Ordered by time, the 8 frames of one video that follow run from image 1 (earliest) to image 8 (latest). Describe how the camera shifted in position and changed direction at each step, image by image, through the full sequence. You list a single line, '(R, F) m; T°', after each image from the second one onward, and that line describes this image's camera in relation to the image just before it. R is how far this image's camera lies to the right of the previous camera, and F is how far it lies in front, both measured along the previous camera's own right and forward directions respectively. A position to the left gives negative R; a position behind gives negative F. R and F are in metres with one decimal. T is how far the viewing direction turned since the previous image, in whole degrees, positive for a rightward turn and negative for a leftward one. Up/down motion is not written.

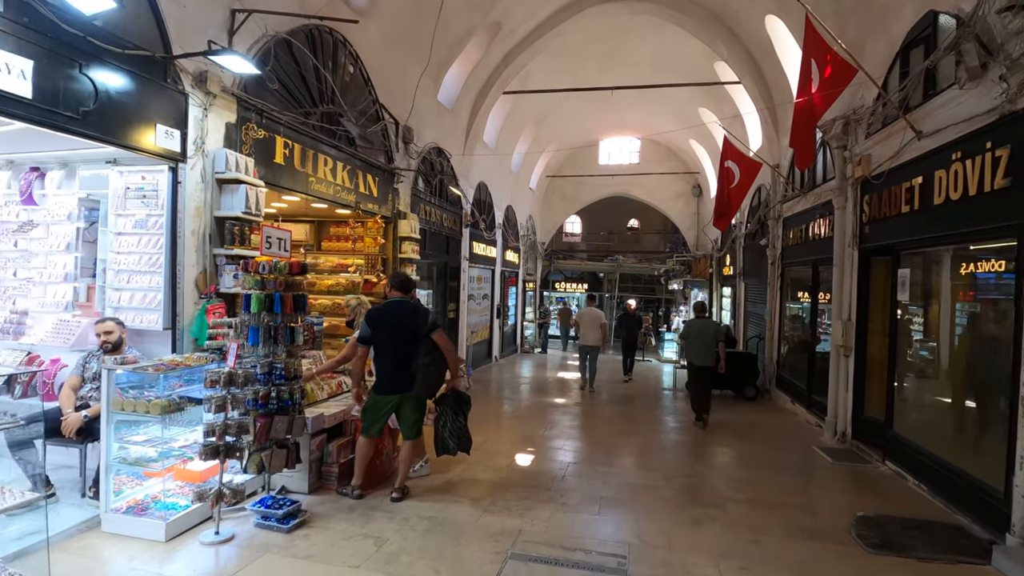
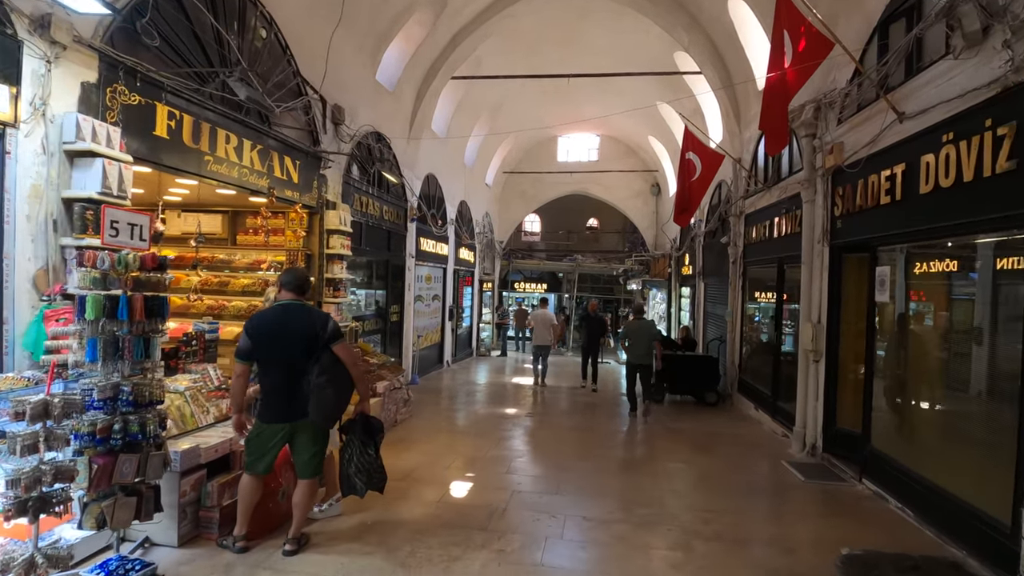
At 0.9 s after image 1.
(+0.2, +0.8) m; +4°
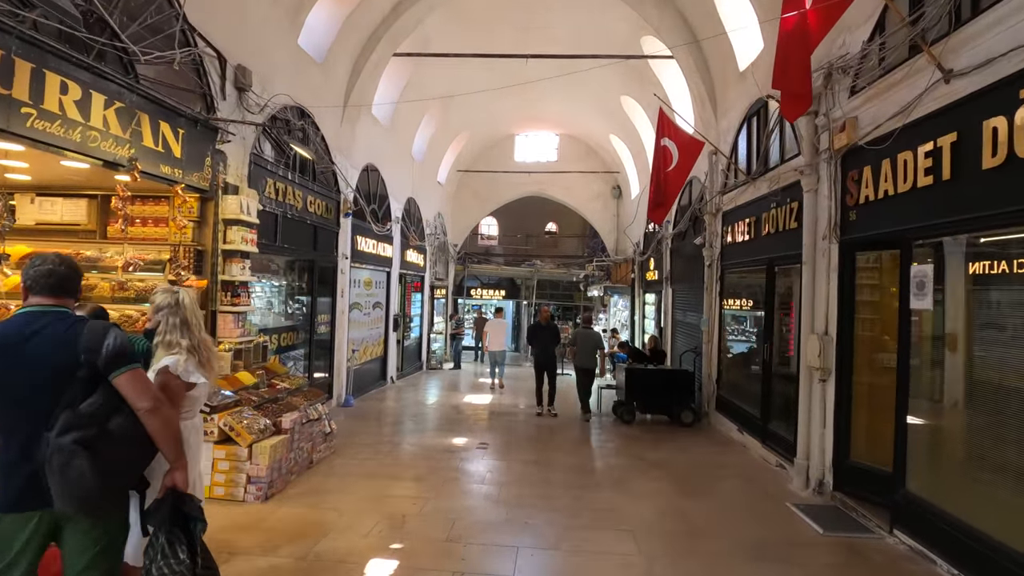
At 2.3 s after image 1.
(+0.1, +1.2) m; +4°
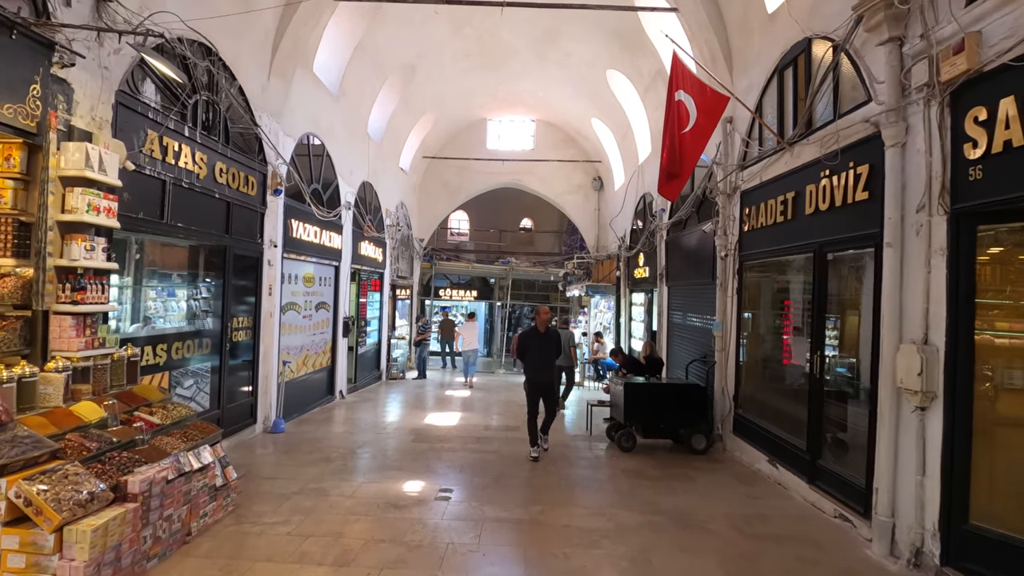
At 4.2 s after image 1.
(0.0, +1.6) m; +3°
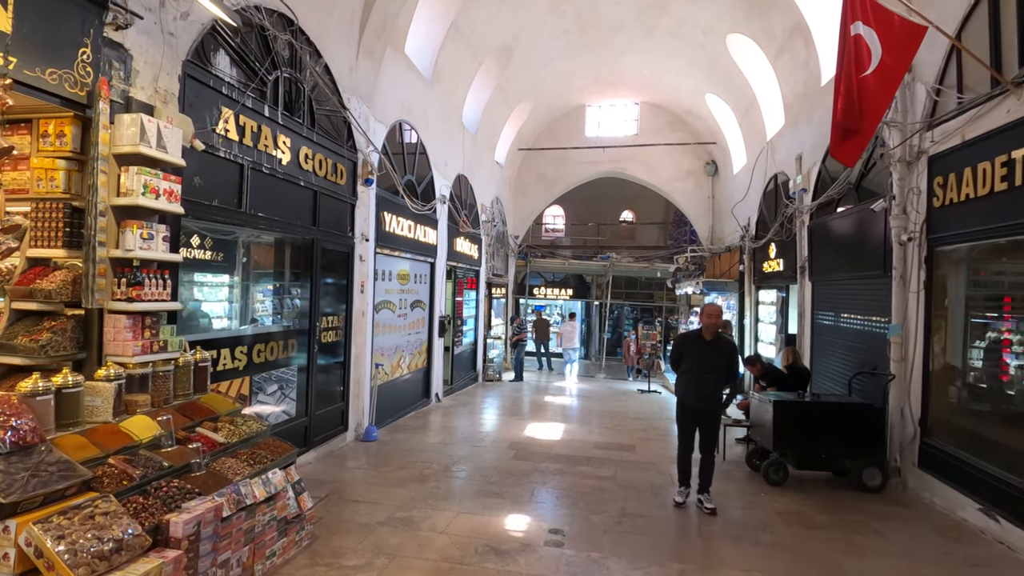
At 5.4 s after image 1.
(-0.2, +0.9) m; -9°
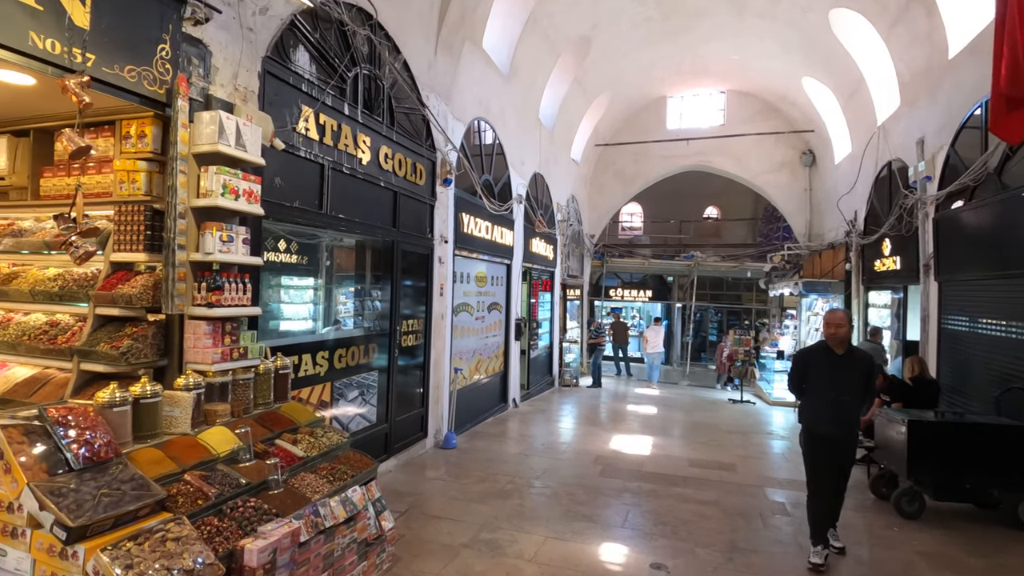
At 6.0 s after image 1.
(-0.1, +0.4) m; -7°
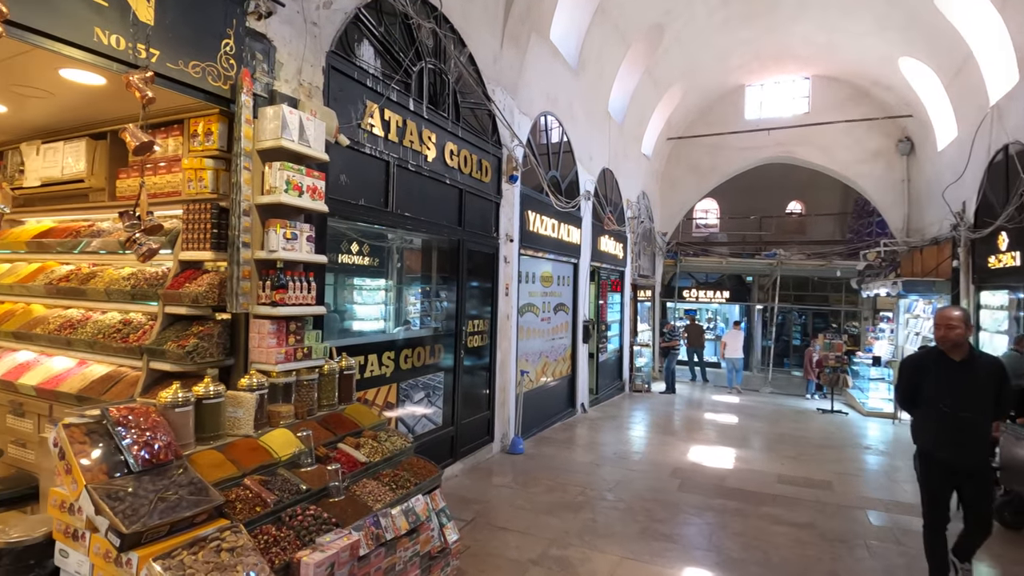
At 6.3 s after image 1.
(0.0, +0.2) m; -7°
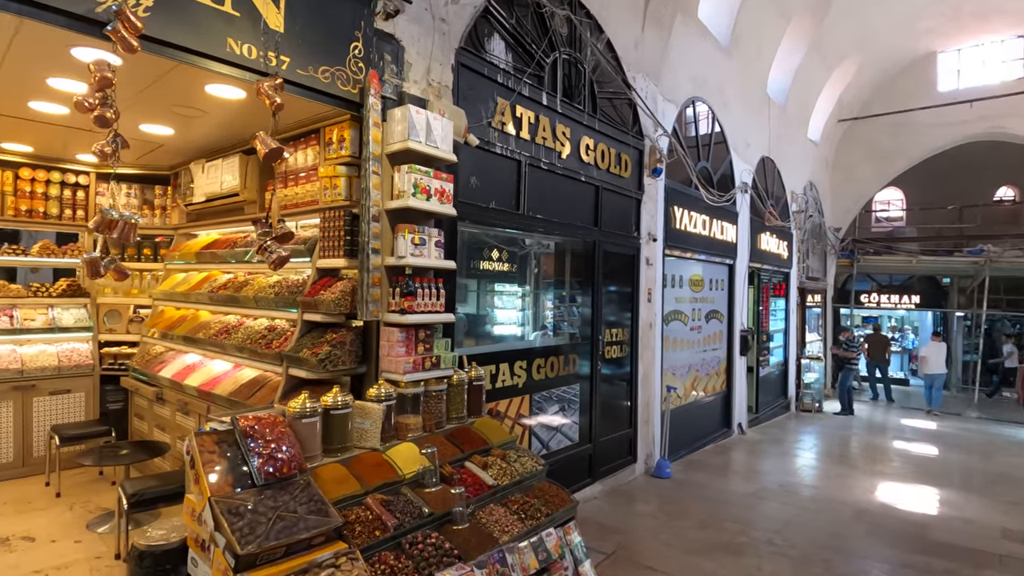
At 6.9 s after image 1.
(0.0, +0.3) m; -14°
